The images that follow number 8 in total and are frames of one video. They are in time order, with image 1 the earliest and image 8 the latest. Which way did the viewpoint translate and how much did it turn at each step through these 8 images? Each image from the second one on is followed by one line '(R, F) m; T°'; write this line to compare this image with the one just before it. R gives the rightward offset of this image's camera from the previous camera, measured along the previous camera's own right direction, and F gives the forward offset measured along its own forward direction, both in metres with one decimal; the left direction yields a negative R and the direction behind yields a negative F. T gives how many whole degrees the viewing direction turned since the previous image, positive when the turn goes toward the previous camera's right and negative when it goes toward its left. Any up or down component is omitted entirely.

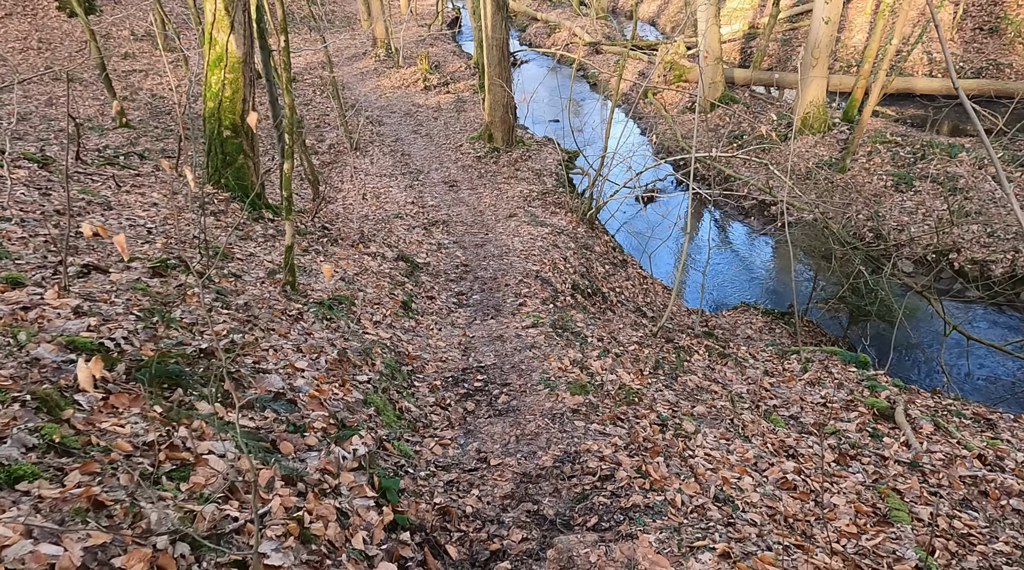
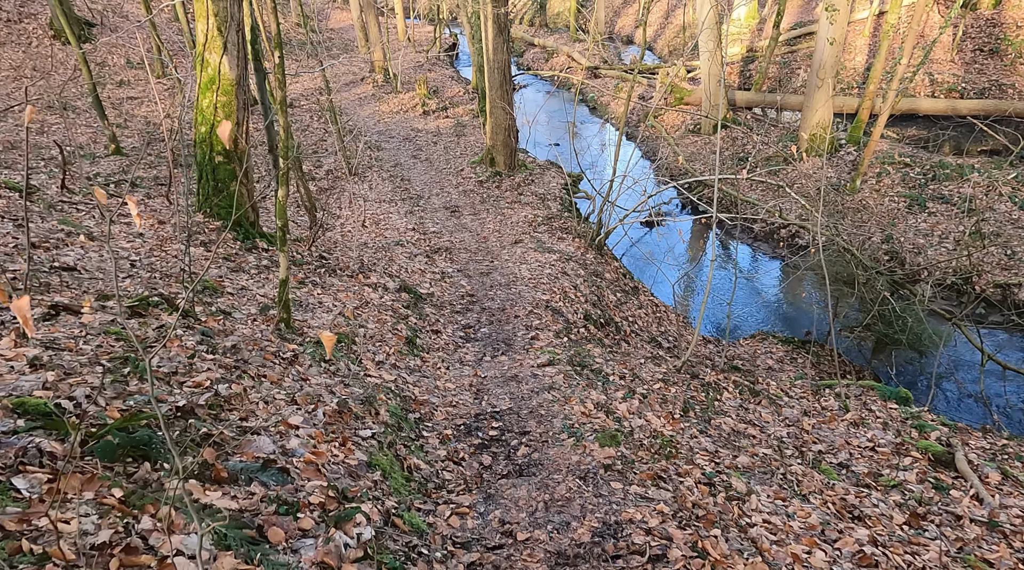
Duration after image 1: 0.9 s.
(-0.2, +0.7) m; 0°
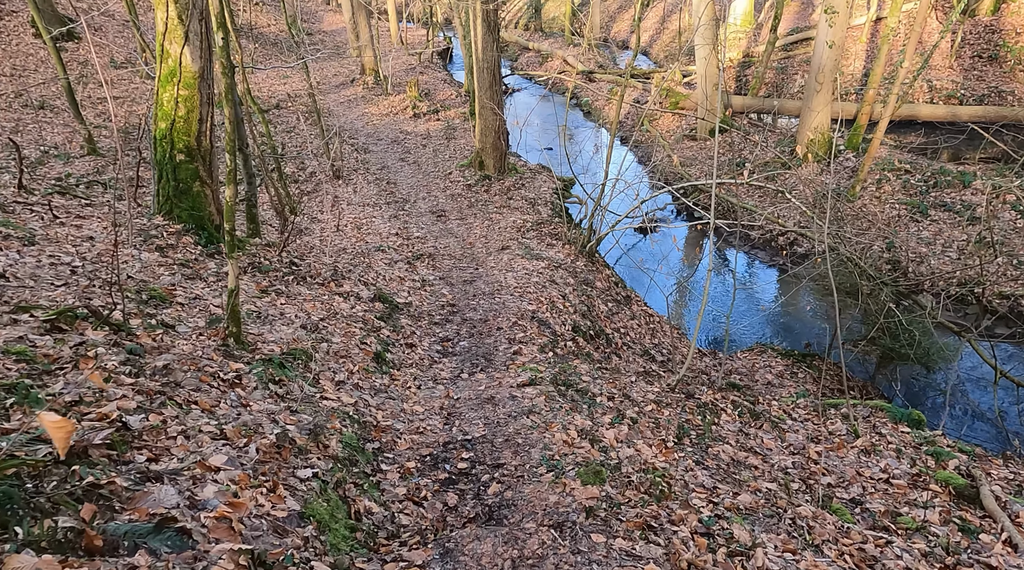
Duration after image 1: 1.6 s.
(+0.2, +0.8) m; 0°
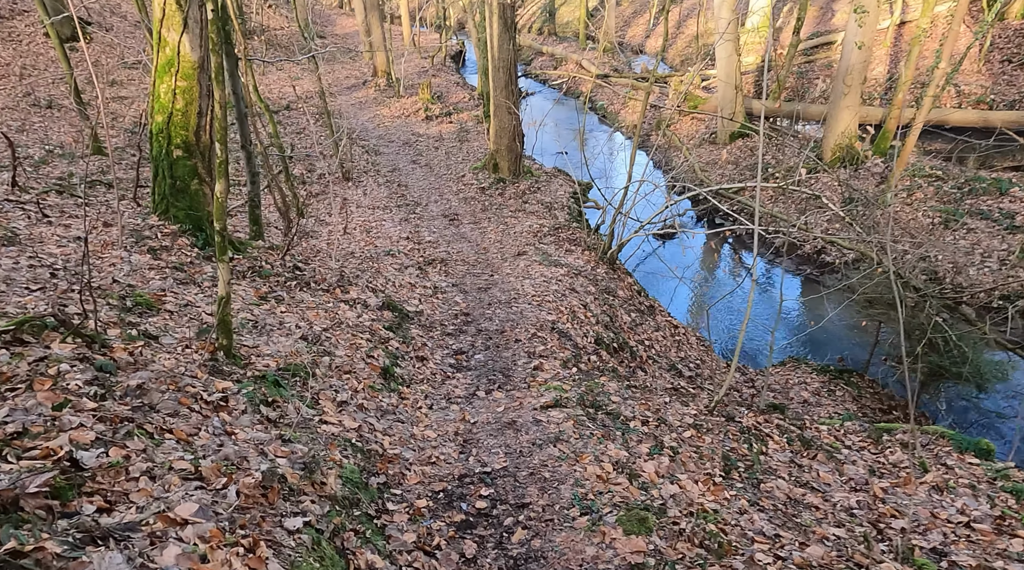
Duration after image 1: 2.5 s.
(-0.1, +0.8) m; -1°
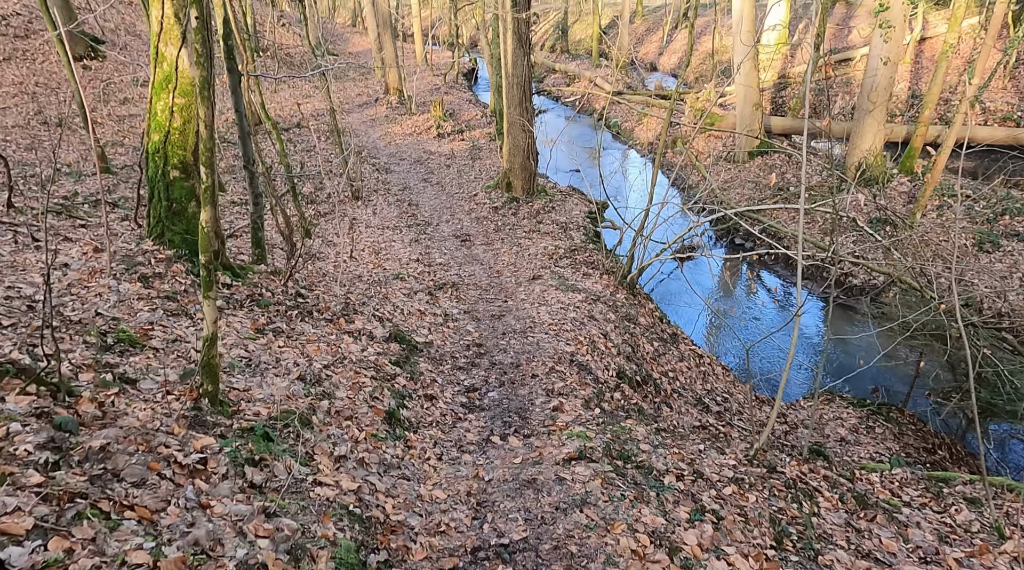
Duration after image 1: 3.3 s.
(-0.1, +0.7) m; -1°
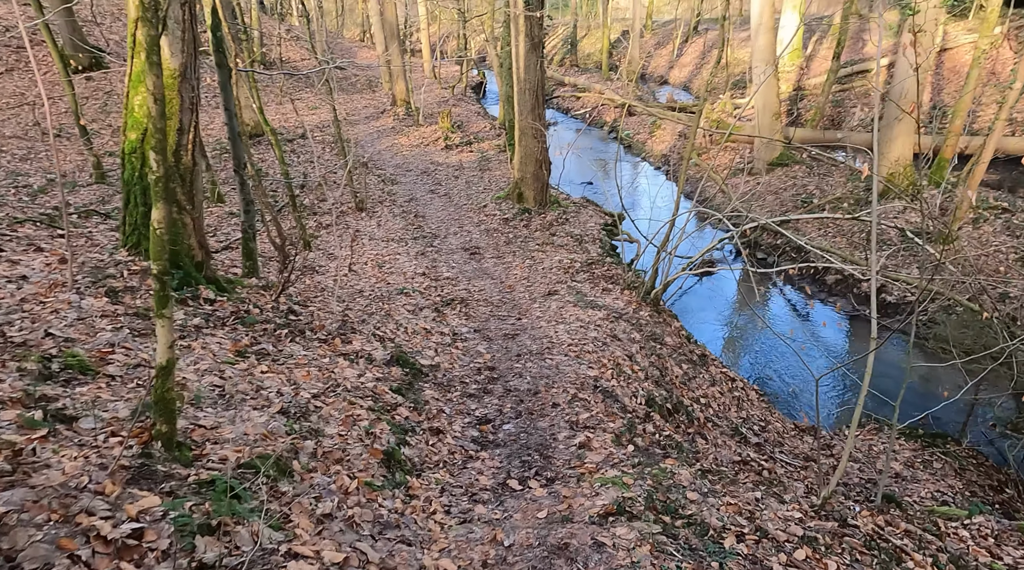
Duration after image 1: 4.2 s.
(-0.1, +1.0) m; -1°
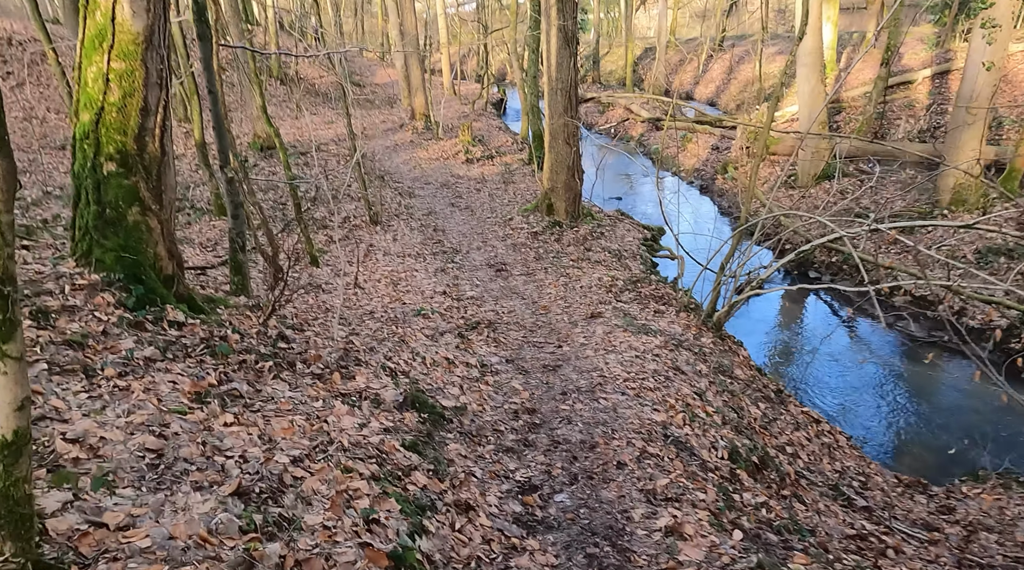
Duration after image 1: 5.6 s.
(-0.3, +1.8) m; -1°
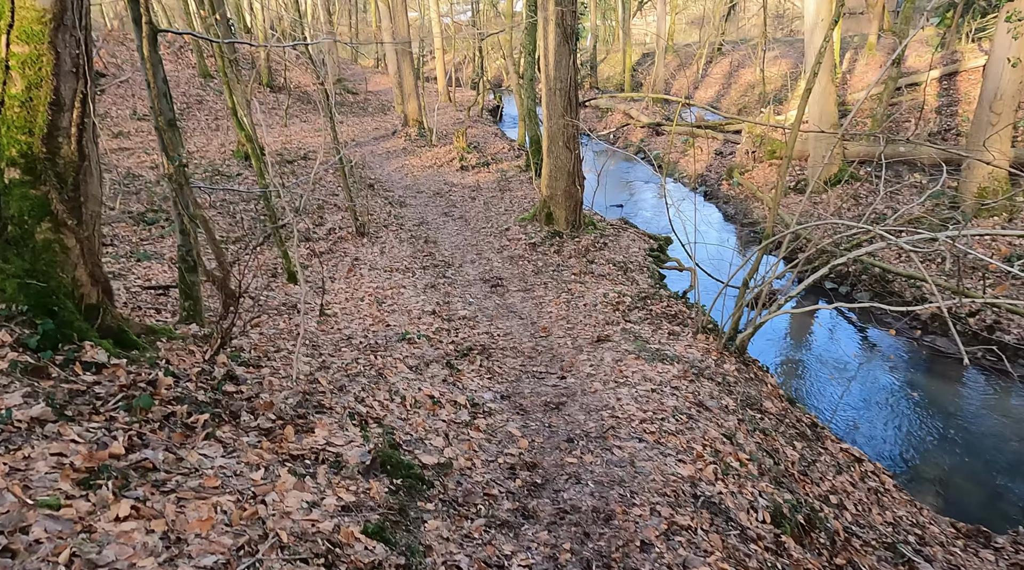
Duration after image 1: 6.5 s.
(0.0, +1.2) m; 0°
